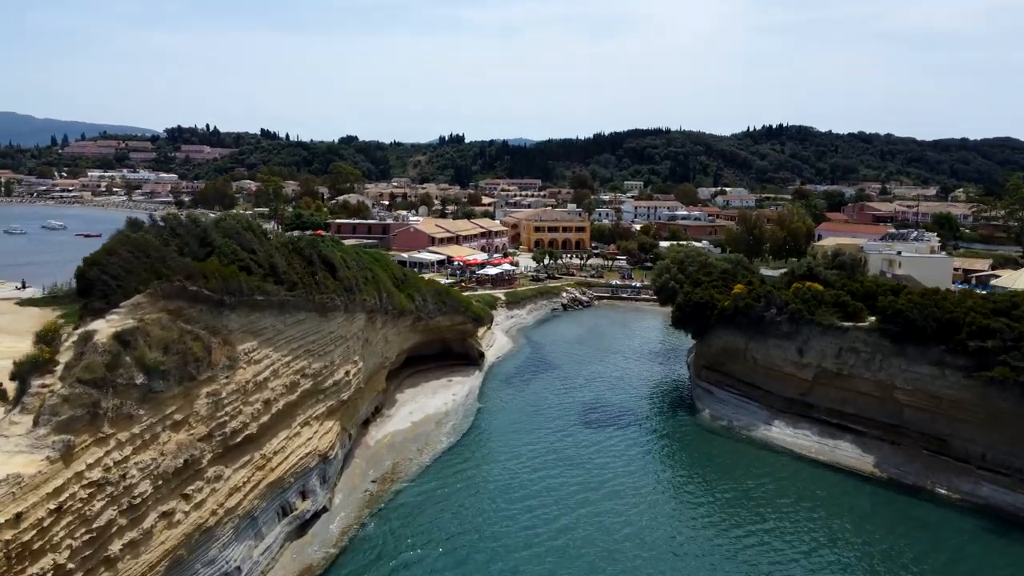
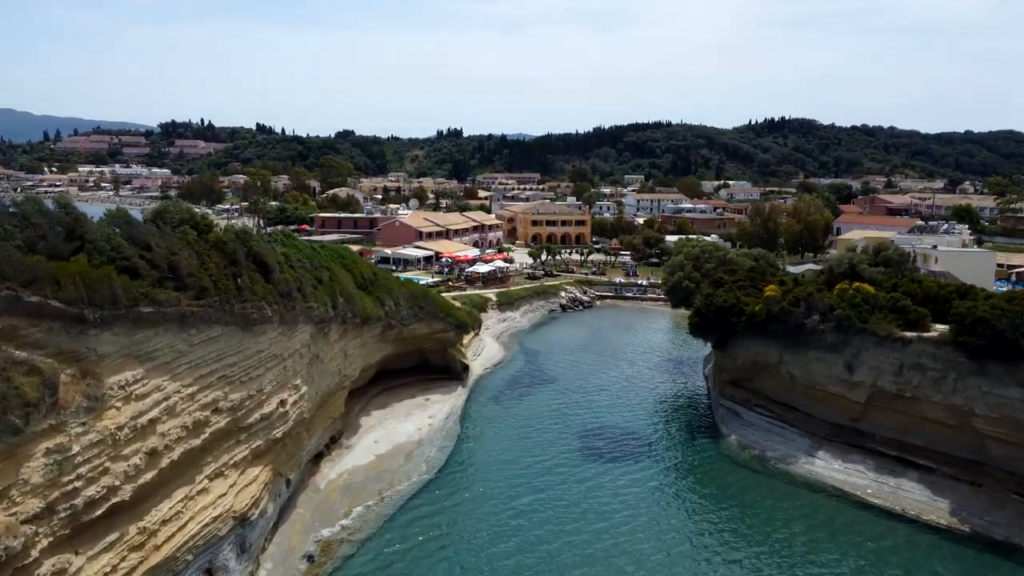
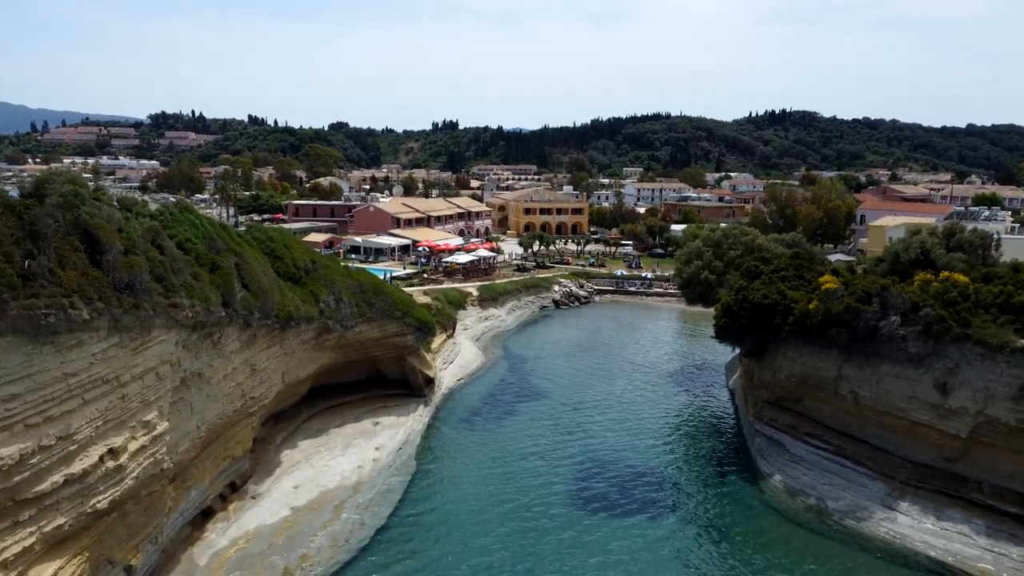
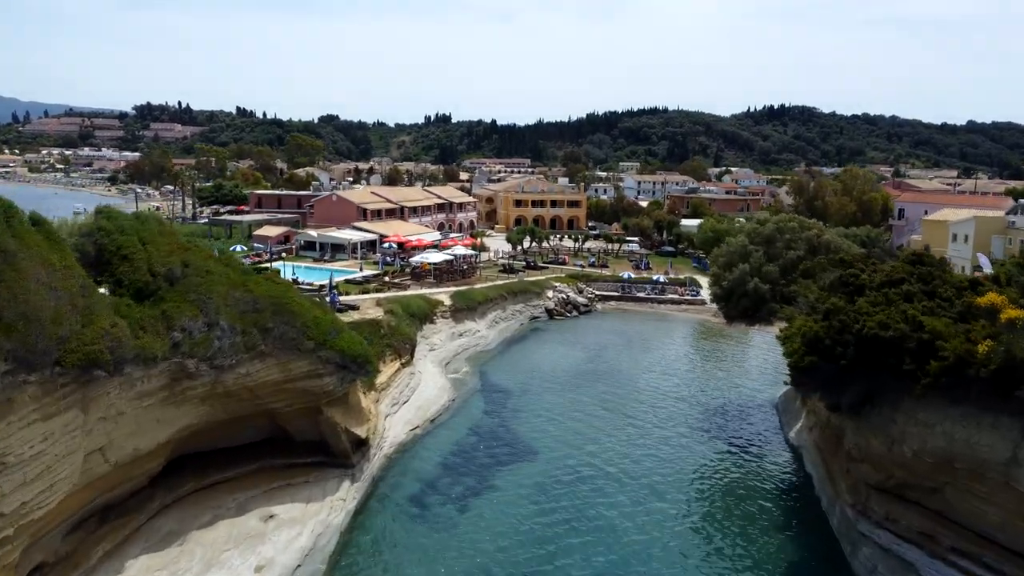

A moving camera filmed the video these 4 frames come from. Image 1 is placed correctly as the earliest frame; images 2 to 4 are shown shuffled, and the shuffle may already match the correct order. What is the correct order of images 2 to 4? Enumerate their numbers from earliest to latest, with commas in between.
2, 3, 4
